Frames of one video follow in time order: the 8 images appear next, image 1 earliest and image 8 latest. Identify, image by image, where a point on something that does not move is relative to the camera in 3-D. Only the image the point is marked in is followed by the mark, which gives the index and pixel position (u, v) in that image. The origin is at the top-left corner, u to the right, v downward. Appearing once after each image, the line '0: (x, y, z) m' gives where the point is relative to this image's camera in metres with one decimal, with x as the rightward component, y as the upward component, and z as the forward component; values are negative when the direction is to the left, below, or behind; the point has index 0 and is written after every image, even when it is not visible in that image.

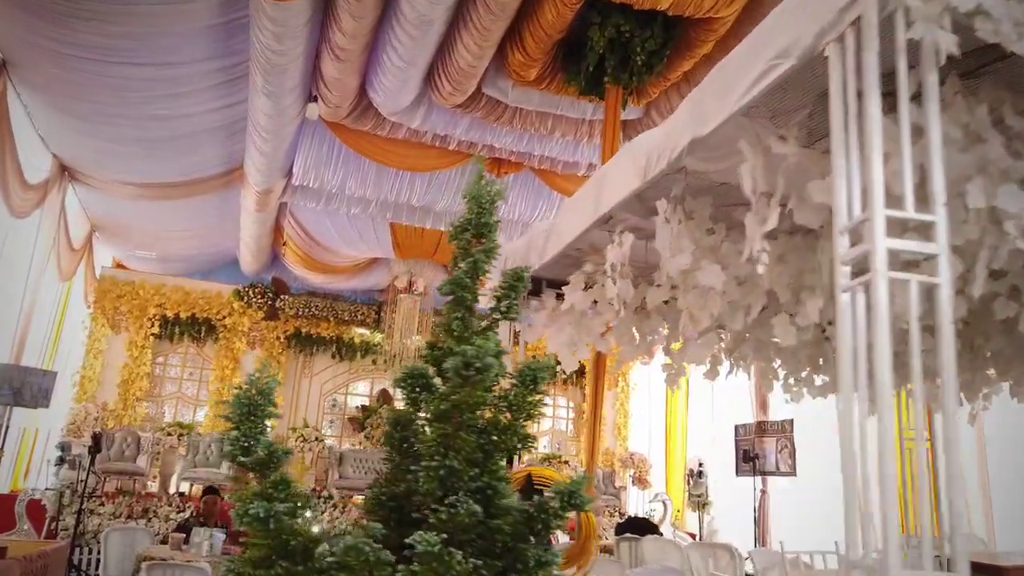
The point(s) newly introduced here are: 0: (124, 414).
0: (-5.2, -1.7, +10.1) m
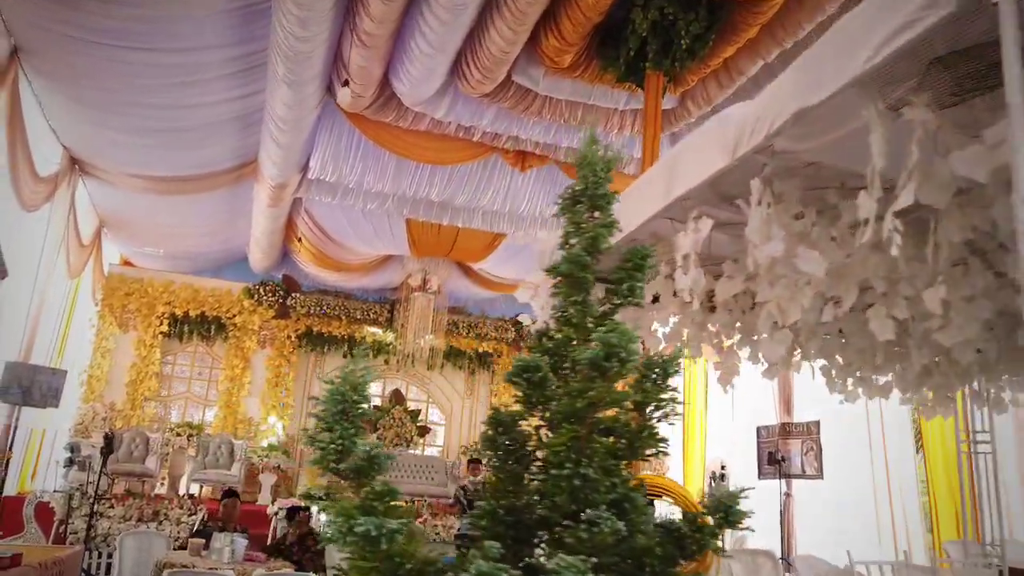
0: (-5.0, -1.7, +9.9) m
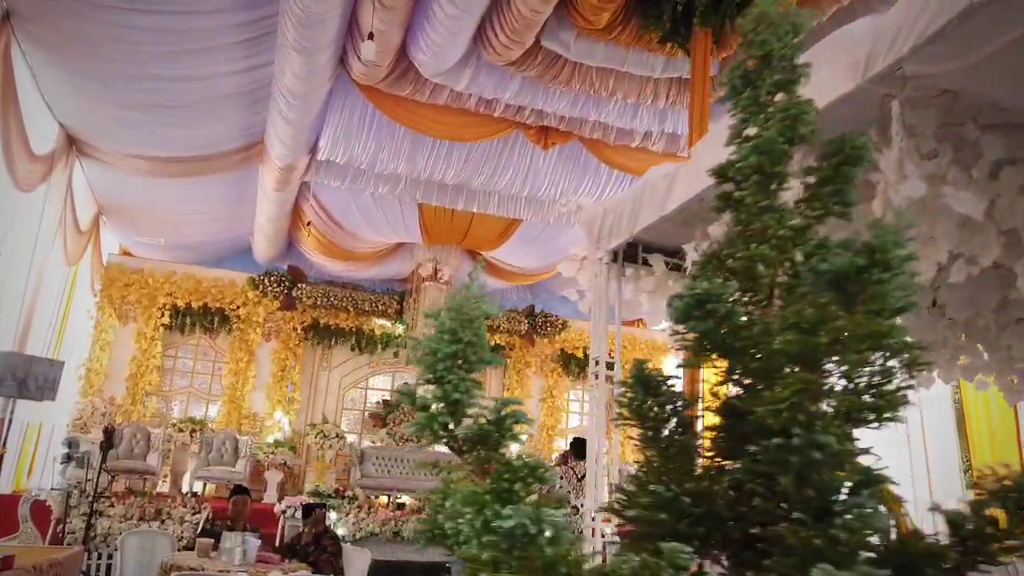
0: (-4.8, -1.6, +9.5) m
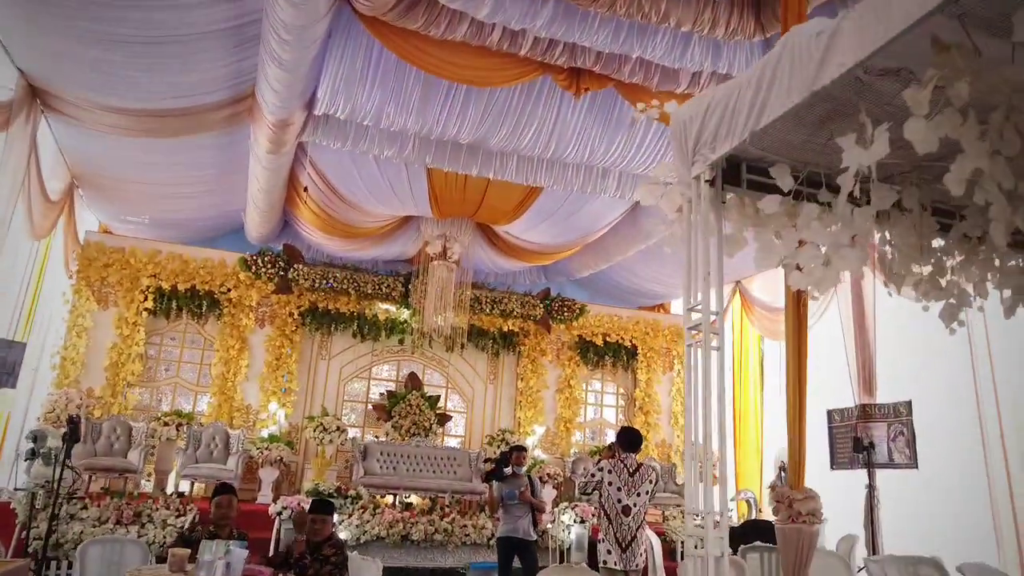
0: (-4.6, -1.3, +8.7) m
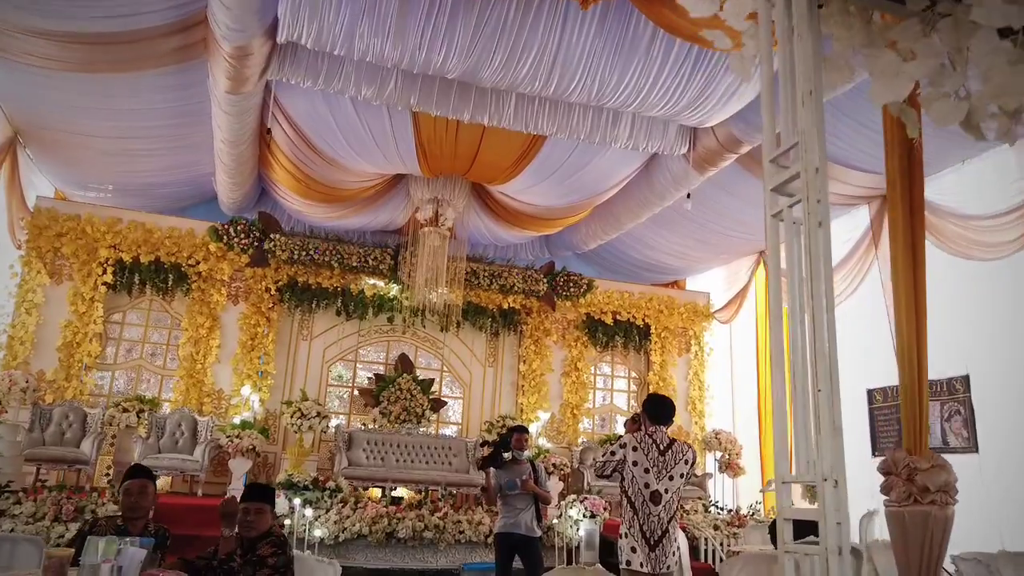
0: (-4.6, -1.0, +7.8) m
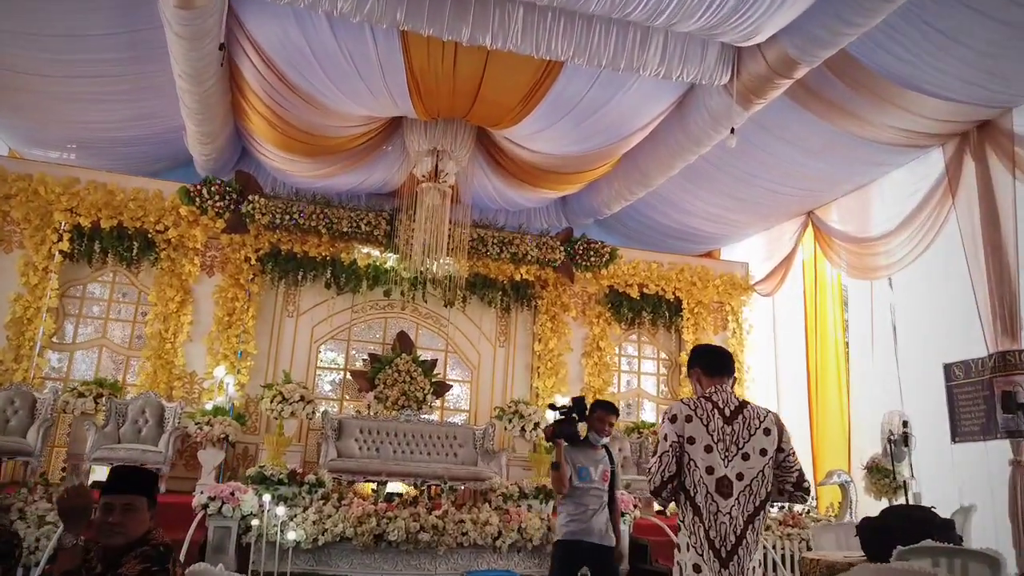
0: (-4.5, -0.7, +6.8) m
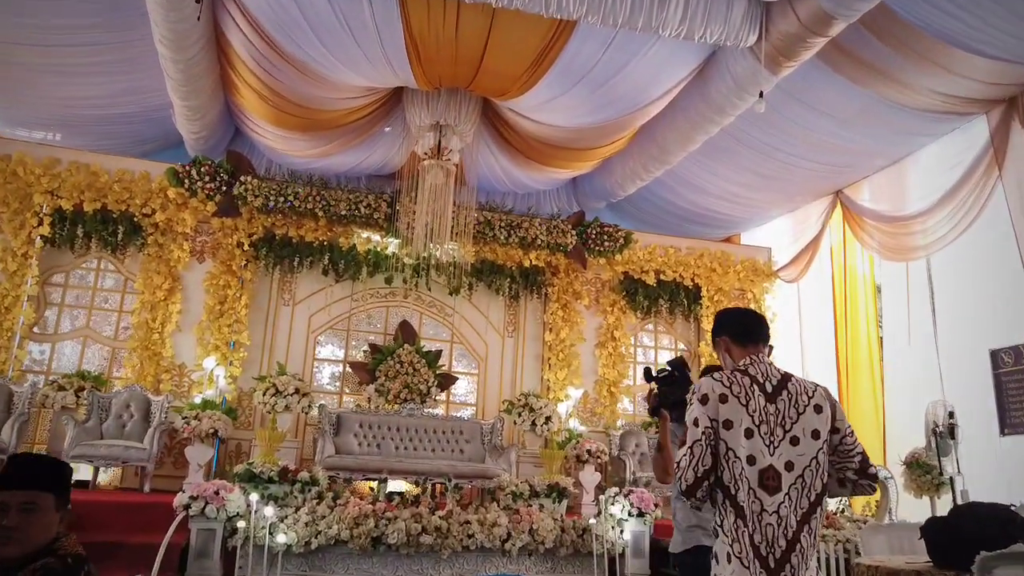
0: (-4.4, -0.6, +6.4) m
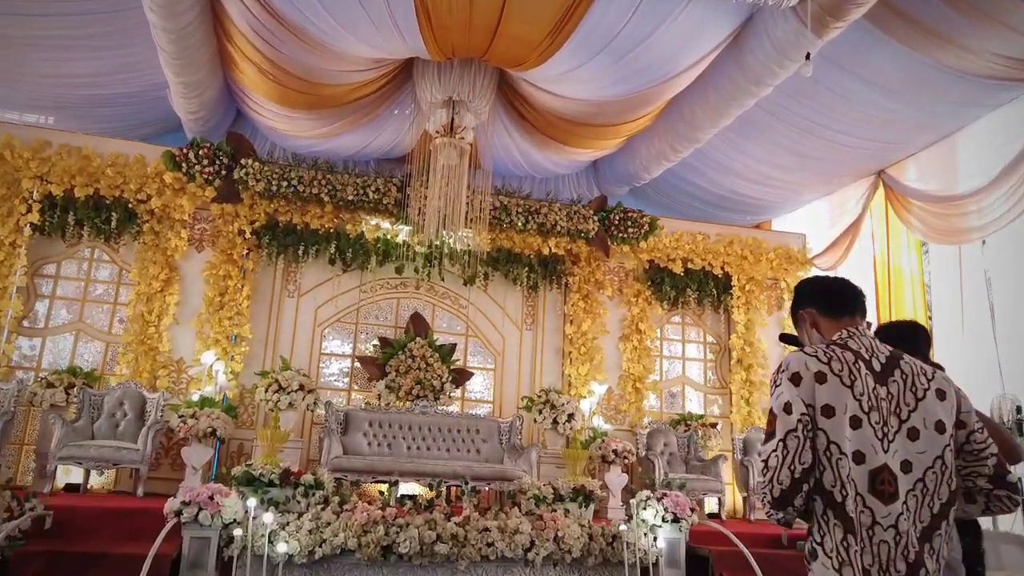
0: (-4.3, -0.5, +6.0) m
